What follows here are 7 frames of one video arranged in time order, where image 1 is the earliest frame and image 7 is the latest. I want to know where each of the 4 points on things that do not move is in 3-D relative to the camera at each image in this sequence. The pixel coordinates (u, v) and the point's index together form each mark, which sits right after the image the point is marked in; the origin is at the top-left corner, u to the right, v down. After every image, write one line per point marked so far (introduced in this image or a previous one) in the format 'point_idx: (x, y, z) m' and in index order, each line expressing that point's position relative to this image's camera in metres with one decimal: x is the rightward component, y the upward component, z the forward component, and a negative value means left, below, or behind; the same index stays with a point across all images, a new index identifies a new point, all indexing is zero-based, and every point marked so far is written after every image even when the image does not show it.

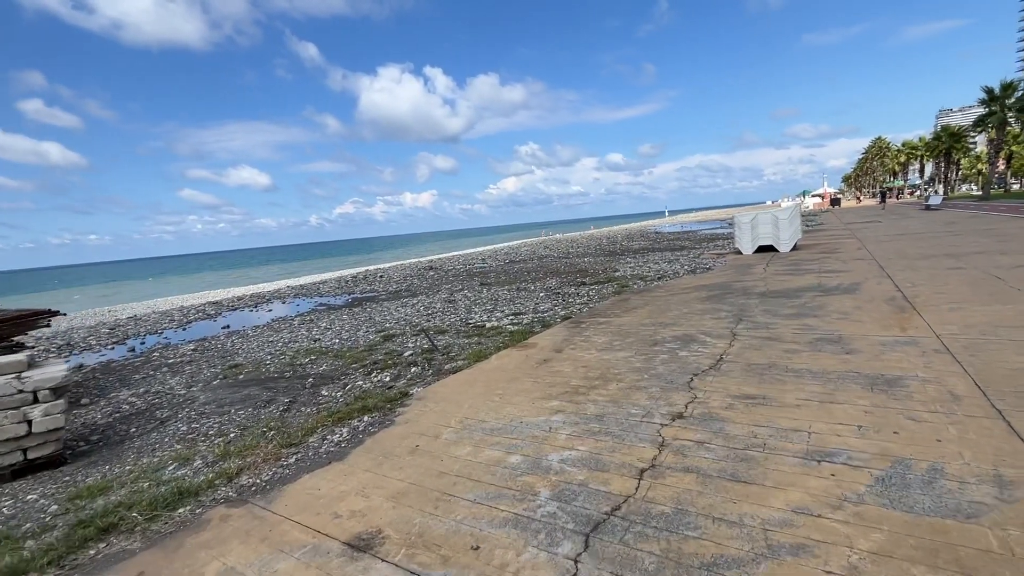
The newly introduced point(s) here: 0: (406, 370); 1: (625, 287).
0: (-1.9, -1.5, +8.5) m
1: (+3.6, 0.0, +15.4) m
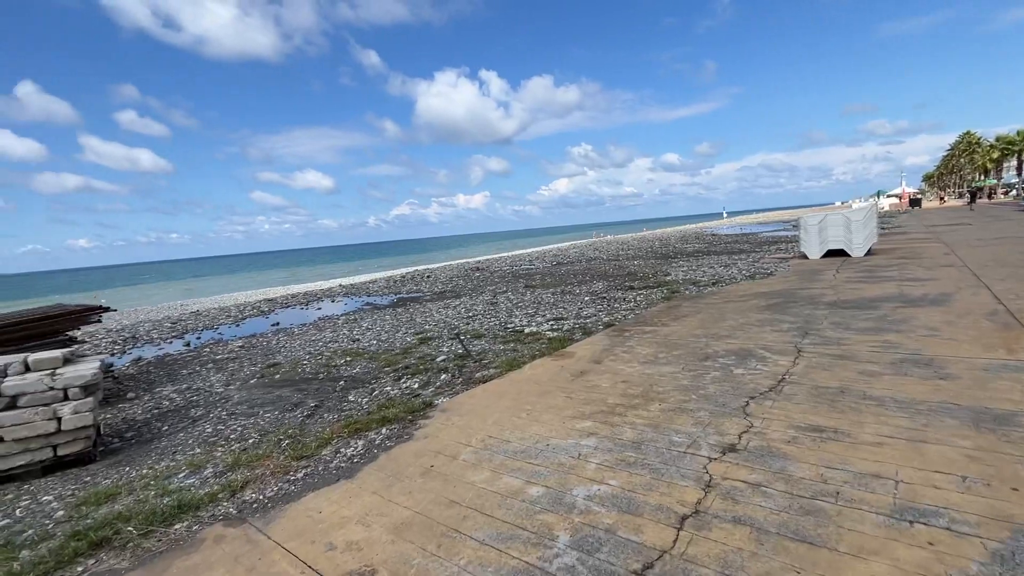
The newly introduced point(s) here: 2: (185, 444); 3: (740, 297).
0: (-1.3, -1.5, +8.1) m
1: (+4.9, -0.1, +14.4) m
2: (-4.2, -2.0, +6.2) m
3: (+5.8, -0.2, +12.2) m
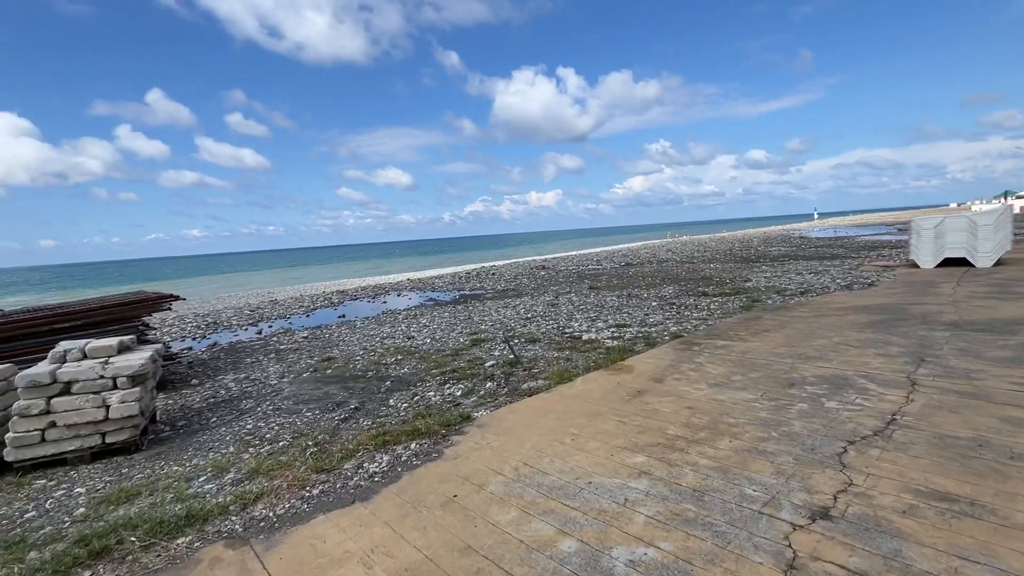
0: (-0.5, -1.5, +7.6) m
1: (+6.6, -0.4, +12.9) m
2: (-3.7, -1.9, +6.1) m
3: (+7.2, -0.5, +10.7) m
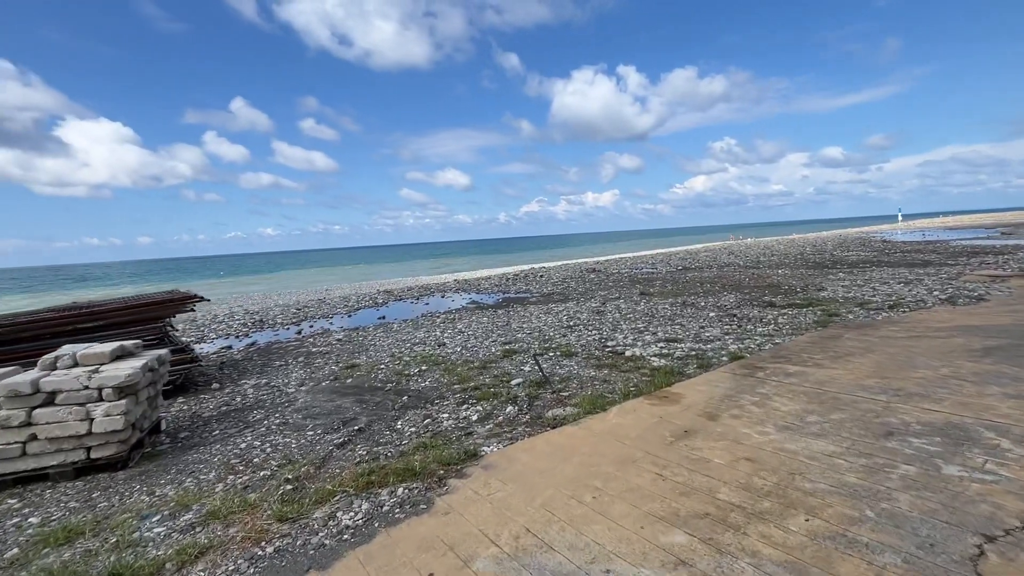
0: (-0.2, -1.7, +6.7) m
1: (+7.5, -0.7, +11.2) m
2: (-3.5, -2.0, +5.6) m
3: (+7.8, -0.8, +8.9) m
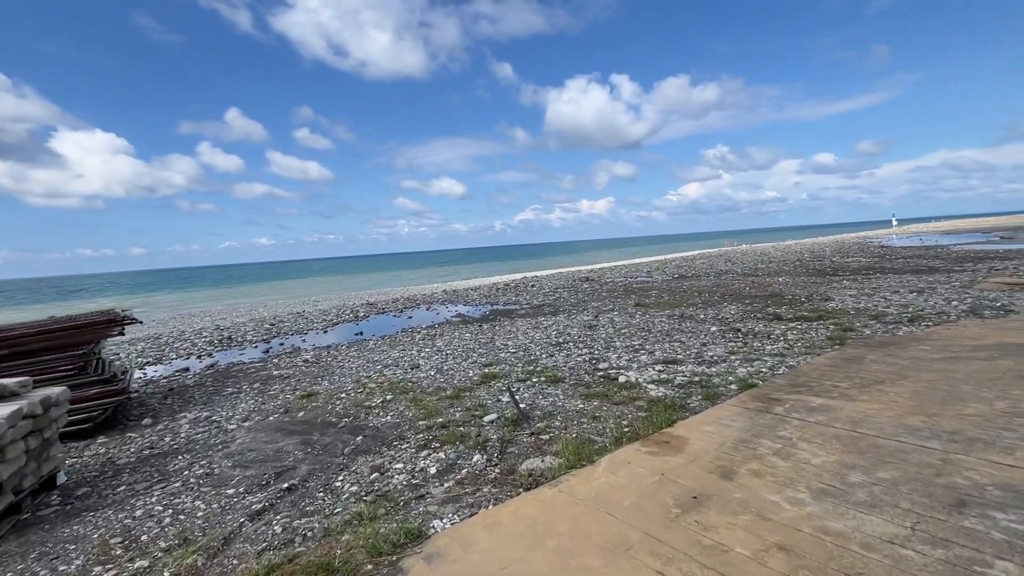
0: (-0.5, -1.9, +5.5) m
1: (+7.1, -0.9, +10.1) m
2: (-3.8, -2.3, +4.4) m
3: (+7.4, -1.0, +7.8) m
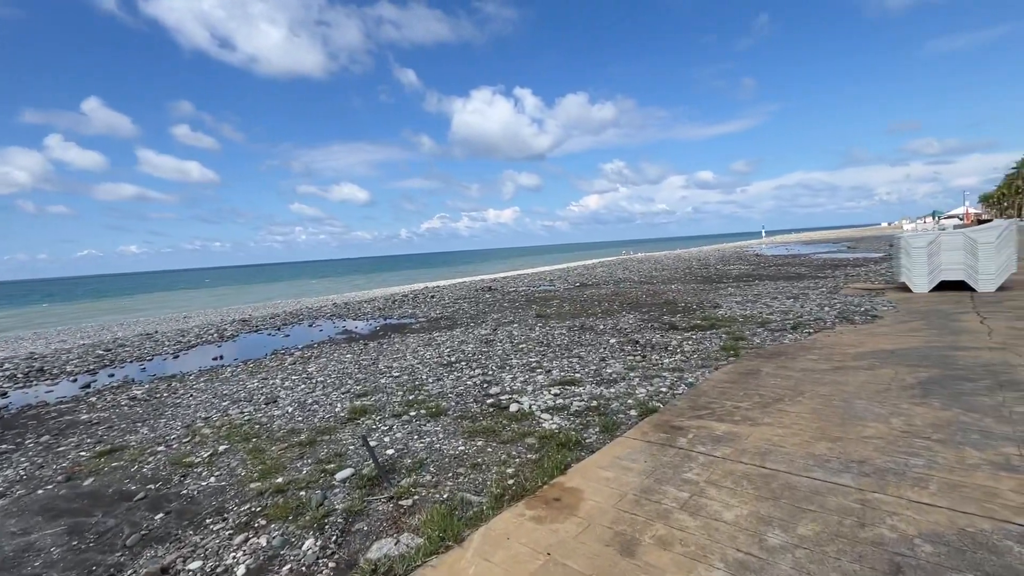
0: (-1.8, -2.1, +4.0) m
1: (+4.8, -1.1, +10.0) m
2: (-4.9, -2.5, +2.3) m
3: (+5.6, -1.2, +7.8) m
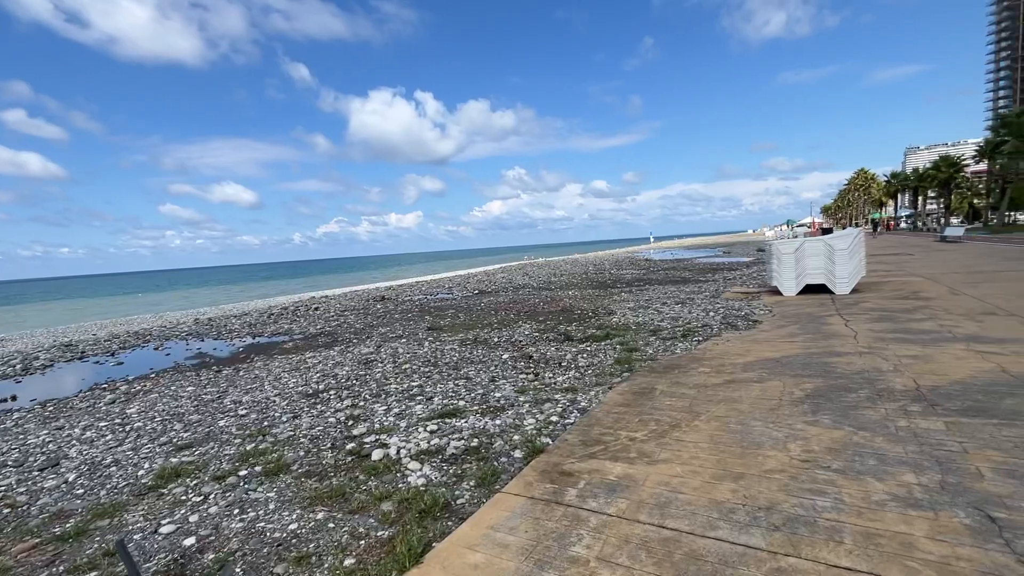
0: (-2.8, -2.4, +2.4) m
1: (+2.5, -1.3, +9.6) m
2: (-5.5, -2.8, +0.1) m
3: (+3.6, -1.3, +7.6) m
